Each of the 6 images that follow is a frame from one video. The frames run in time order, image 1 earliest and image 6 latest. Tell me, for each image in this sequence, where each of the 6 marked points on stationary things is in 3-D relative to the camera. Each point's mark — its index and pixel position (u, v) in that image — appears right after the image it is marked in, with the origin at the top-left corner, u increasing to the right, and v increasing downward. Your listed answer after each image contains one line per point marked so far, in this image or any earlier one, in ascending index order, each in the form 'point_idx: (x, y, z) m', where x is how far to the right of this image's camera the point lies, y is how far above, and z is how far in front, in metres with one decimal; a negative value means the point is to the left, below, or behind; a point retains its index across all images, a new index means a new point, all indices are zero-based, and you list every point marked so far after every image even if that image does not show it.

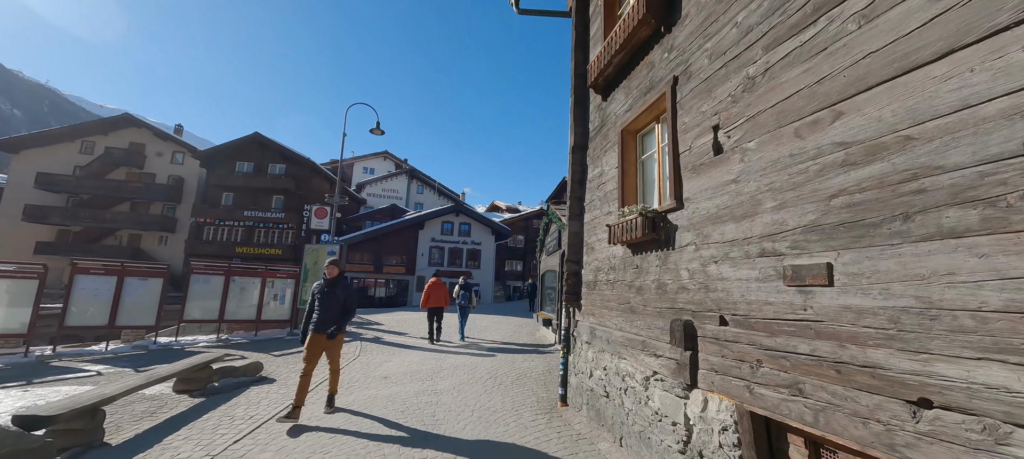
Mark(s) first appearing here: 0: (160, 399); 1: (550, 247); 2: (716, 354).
0: (-6.0, -2.9, +6.3) m
1: (+1.2, -0.6, +12.0) m
2: (+1.7, -1.0, +3.1) m
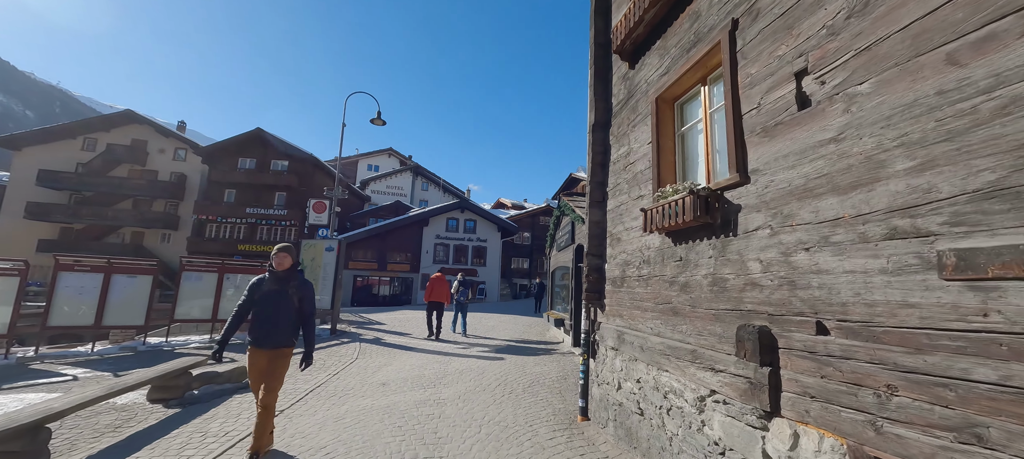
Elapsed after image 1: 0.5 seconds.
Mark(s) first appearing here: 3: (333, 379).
0: (-5.8, -2.8, +5.6) m
1: (+1.5, -0.4, +11.2) m
2: (+1.9, -0.9, +2.3) m
3: (-3.5, -2.9, +7.2) m
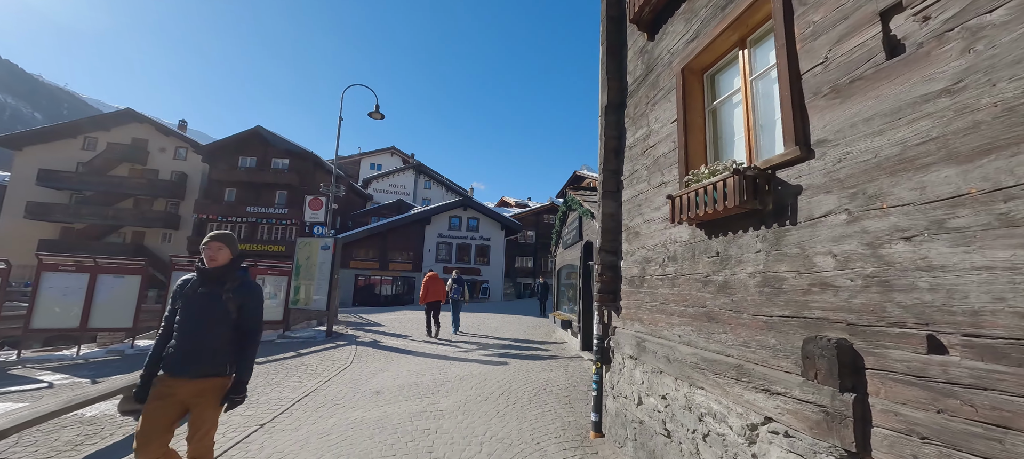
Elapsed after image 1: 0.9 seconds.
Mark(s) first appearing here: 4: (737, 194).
0: (-5.8, -2.7, +5.1) m
1: (+1.6, -0.3, +10.6) m
2: (+1.9, -0.8, +1.7) m
3: (-3.4, -2.8, +6.6) m
4: (+1.6, +0.2, +2.6) m
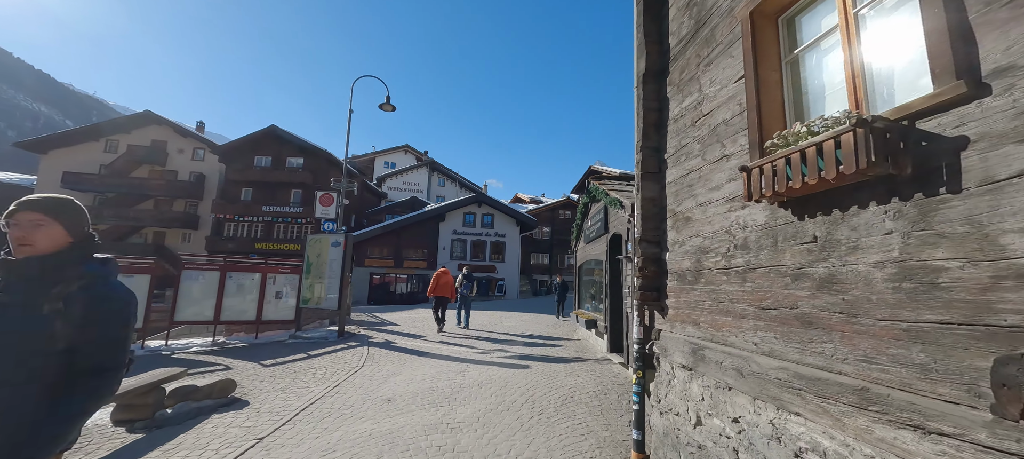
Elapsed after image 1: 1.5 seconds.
0: (-5.4, -2.6, +4.7) m
1: (+2.1, -0.1, +9.9) m
2: (+2.1, -0.7, +1.0) m
3: (-3.0, -2.7, +6.1) m
4: (+1.8, +0.4, +1.9) m
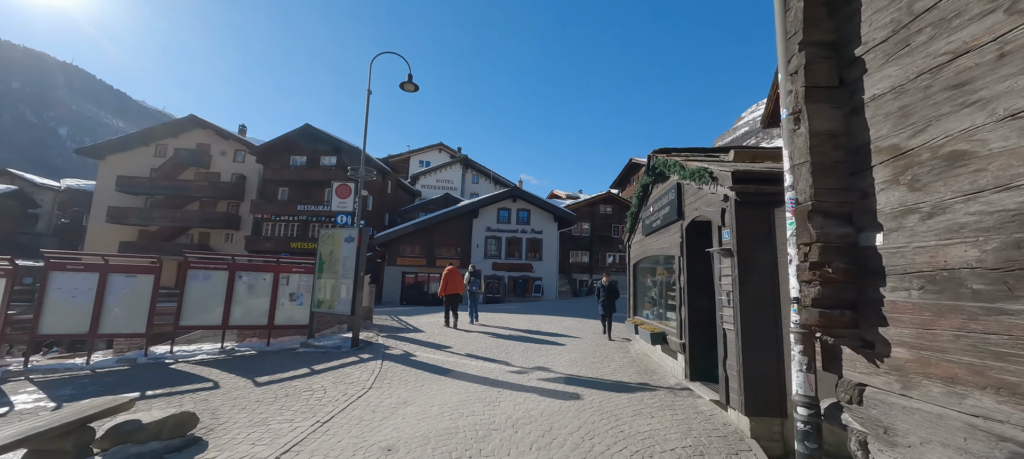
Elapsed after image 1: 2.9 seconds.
0: (-5.0, -2.5, +3.4) m
1: (+3.0, +0.2, +7.8) m
2: (+2.1, -0.4, -1.0) m
3: (-2.4, -2.5, +4.6) m
4: (+1.9, +0.6, -0.1) m
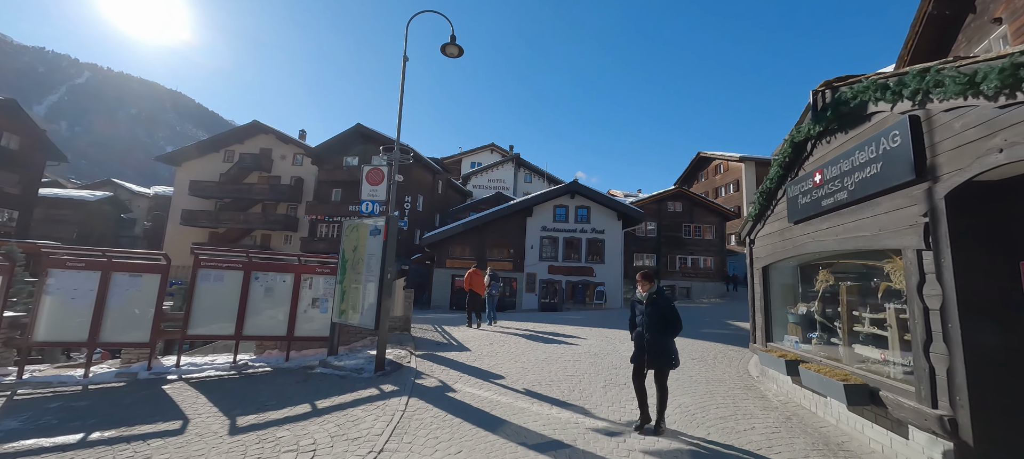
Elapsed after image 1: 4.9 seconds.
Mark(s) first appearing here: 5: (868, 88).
0: (-4.4, -2.2, +1.6) m
1: (+4.1, +0.4, +4.9) m
2: (+2.0, -0.1, -3.7) m
3: (-1.7, -2.3, +2.5) m
4: (+1.9, +0.9, -2.8) m
5: (+3.6, +1.4, +3.8) m
